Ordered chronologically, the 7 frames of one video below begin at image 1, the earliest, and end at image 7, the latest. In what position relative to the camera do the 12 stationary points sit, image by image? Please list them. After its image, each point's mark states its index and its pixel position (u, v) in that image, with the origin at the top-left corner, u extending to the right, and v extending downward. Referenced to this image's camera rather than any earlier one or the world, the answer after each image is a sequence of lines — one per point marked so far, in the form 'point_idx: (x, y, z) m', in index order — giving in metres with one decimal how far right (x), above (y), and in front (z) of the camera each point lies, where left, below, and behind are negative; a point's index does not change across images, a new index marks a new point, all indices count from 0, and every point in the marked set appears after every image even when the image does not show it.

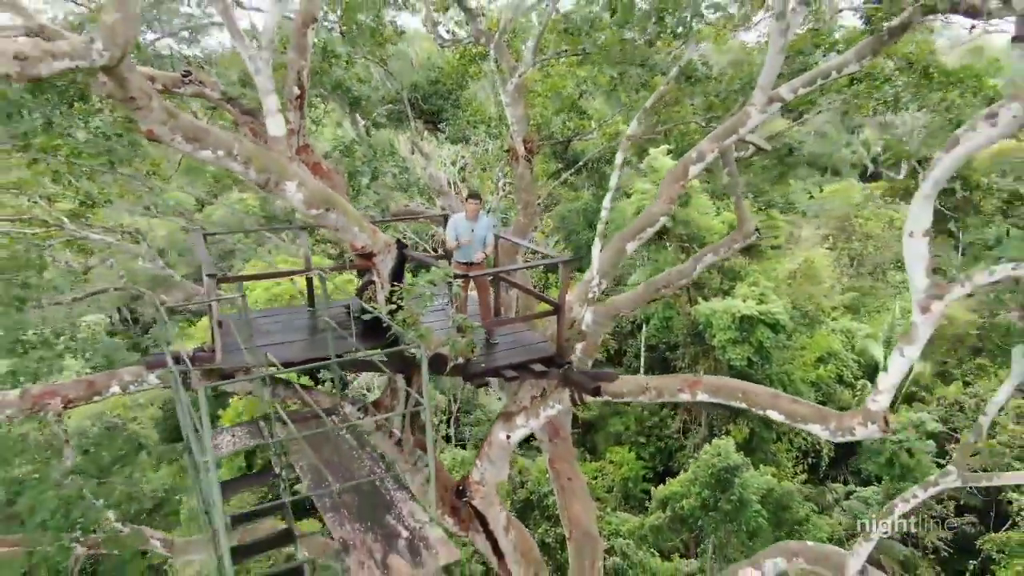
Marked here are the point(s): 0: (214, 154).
0: (-2.2, +1.0, +4.3) m
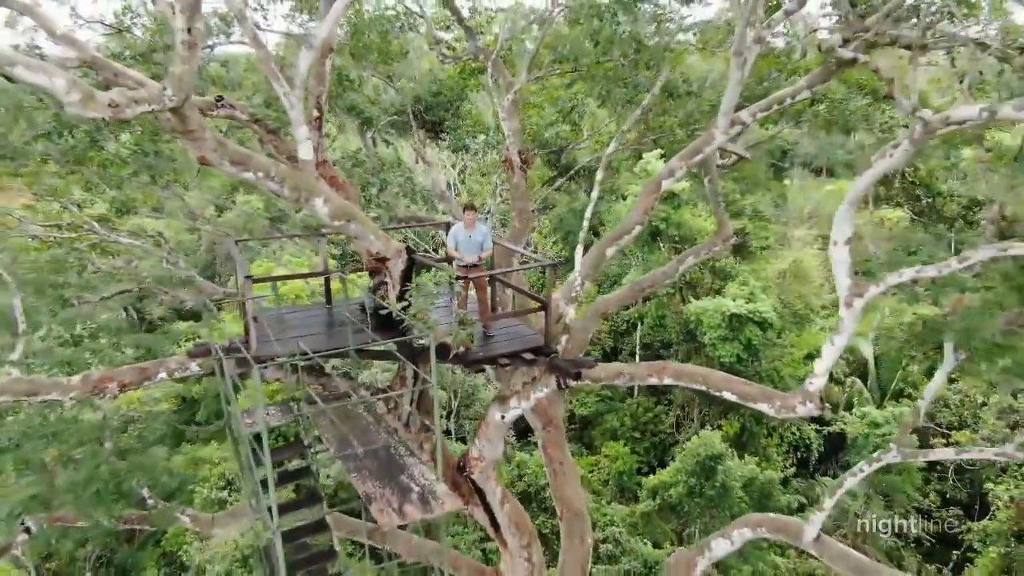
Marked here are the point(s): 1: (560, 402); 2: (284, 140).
0: (-2.3, +1.0, +5.0) m
1: (+0.8, -1.8, +8.4) m
2: (-2.7, +1.7, +6.4) m
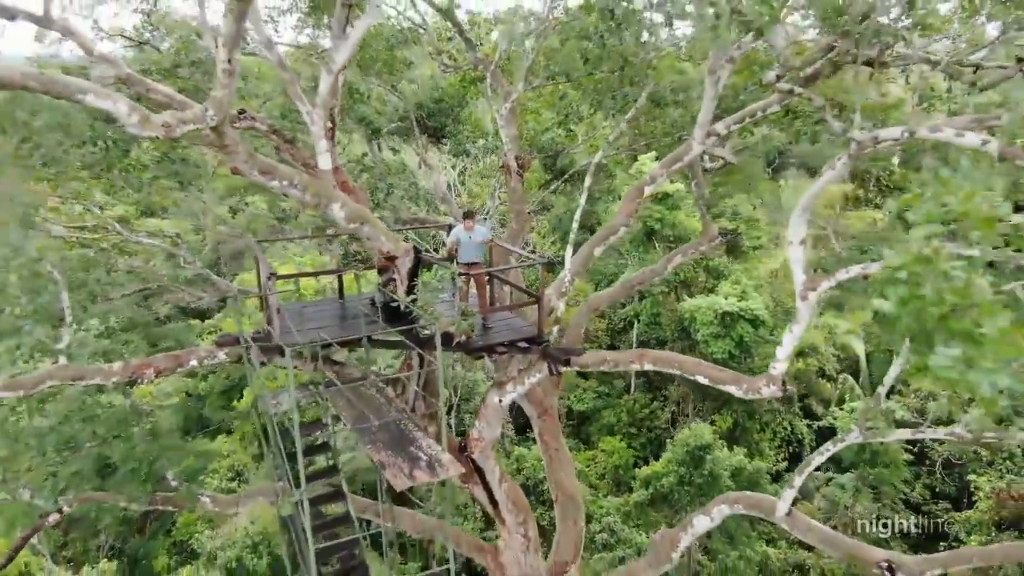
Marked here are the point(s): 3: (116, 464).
0: (-2.3, +1.0, +5.5) m
1: (+0.7, -1.7, +8.9) m
2: (-2.7, +1.8, +7.0) m
3: (-5.2, -2.3, +7.2) m
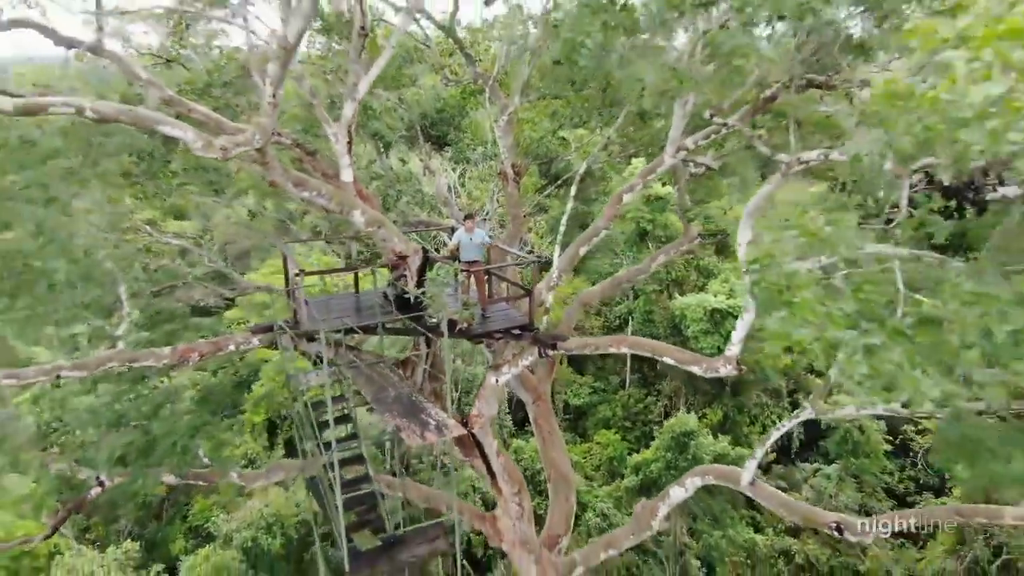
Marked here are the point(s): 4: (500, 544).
0: (-2.4, +1.1, +6.4) m
1: (+0.7, -1.6, +9.8) m
2: (-2.8, +1.8, +7.8) m
3: (-5.3, -2.3, +8.1) m
4: (-0.2, -4.1, +8.7) m
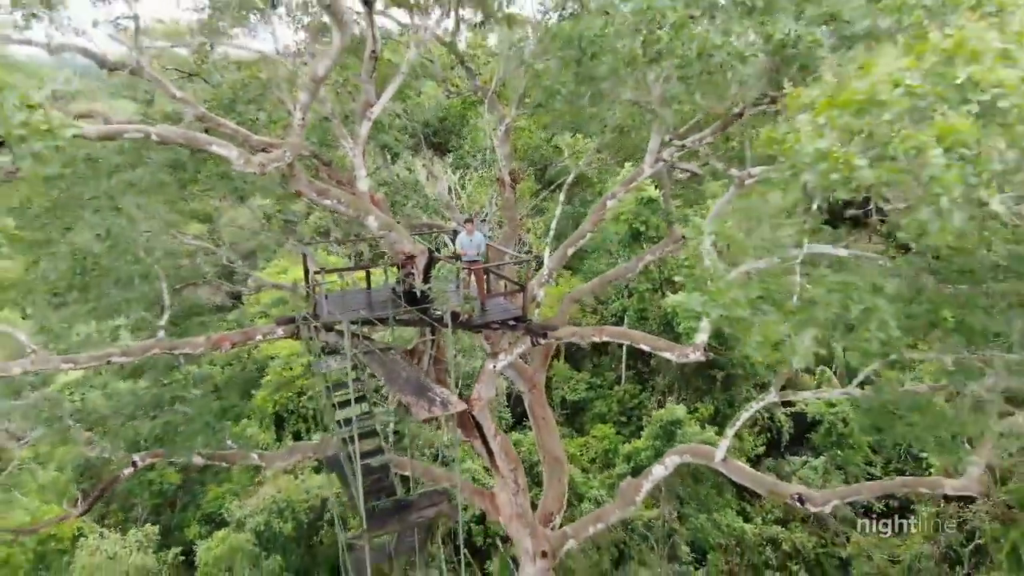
0: (-2.4, +1.2, +7.3) m
1: (+0.6, -1.6, +10.7) m
2: (-2.8, +1.9, +8.7) m
3: (-5.3, -2.2, +8.9) m
4: (-0.2, -4.0, +9.5) m
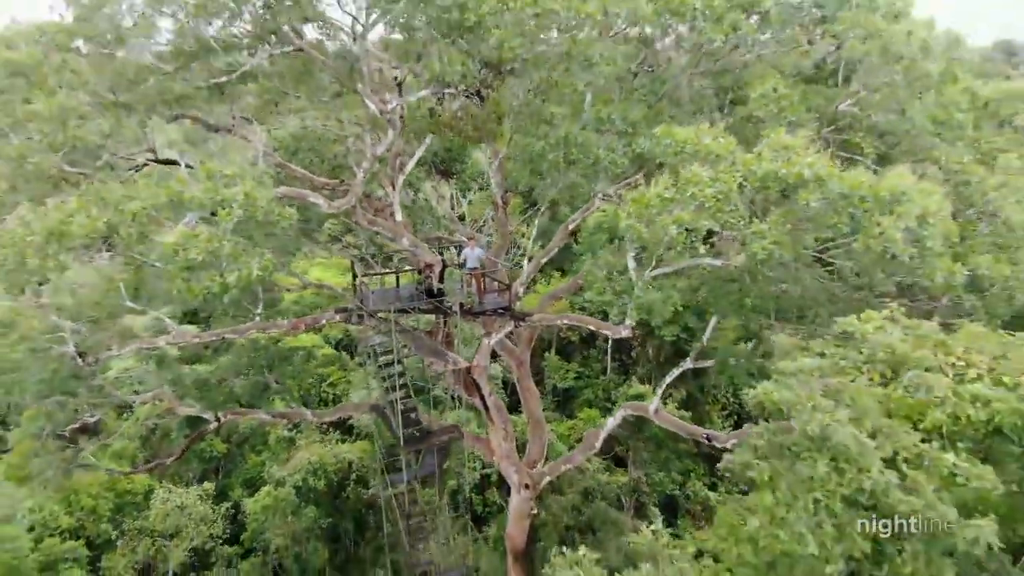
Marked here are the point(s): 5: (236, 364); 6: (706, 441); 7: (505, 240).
0: (-2.6, +1.2, +10.4) m
1: (+0.4, -1.6, +13.8) m
2: (-3.0, +1.9, +11.8) m
3: (-5.6, -2.2, +12.1) m
4: (-0.5, -4.0, +12.7) m
5: (-6.4, -1.8, +12.3) m
6: (+4.0, -3.2, +11.4) m
7: (-0.2, +1.3, +13.9) m
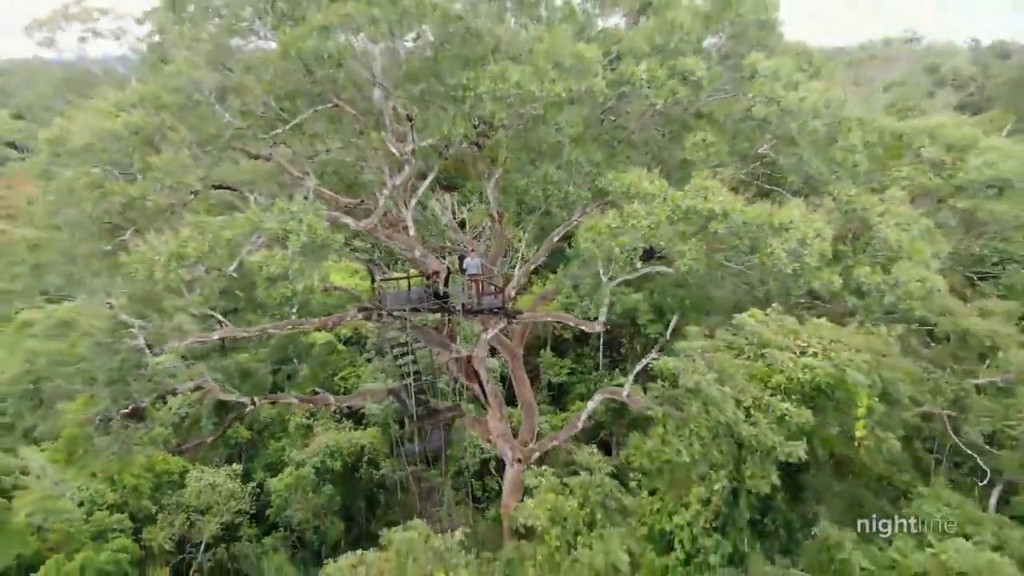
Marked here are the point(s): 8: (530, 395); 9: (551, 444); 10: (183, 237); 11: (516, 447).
0: (-2.8, +1.1, +12.5) m
1: (+0.2, -1.6, +15.9) m
2: (-3.2, +1.8, +13.9) m
3: (-5.7, -2.3, +14.2) m
4: (-0.6, -4.1, +14.8) m
5: (-6.5, -1.9, +14.4) m
6: (+3.9, -3.2, +13.5) m
7: (-0.4, +1.2, +16.0) m
8: (+0.5, -3.1, +15.9) m
9: (+1.0, -4.3, +14.9) m
10: (-4.8, +0.8, +7.9) m
11: (+0.1, -4.3, +14.8) m
